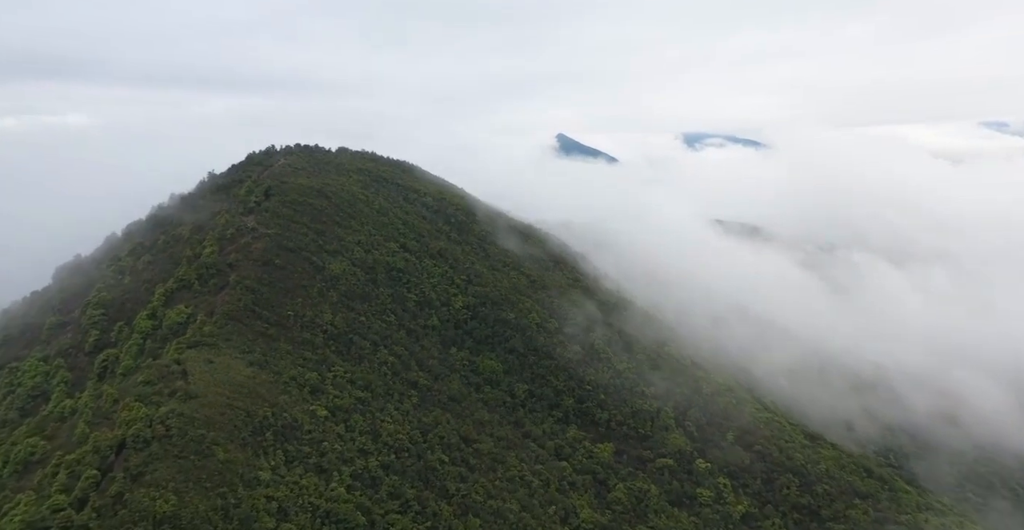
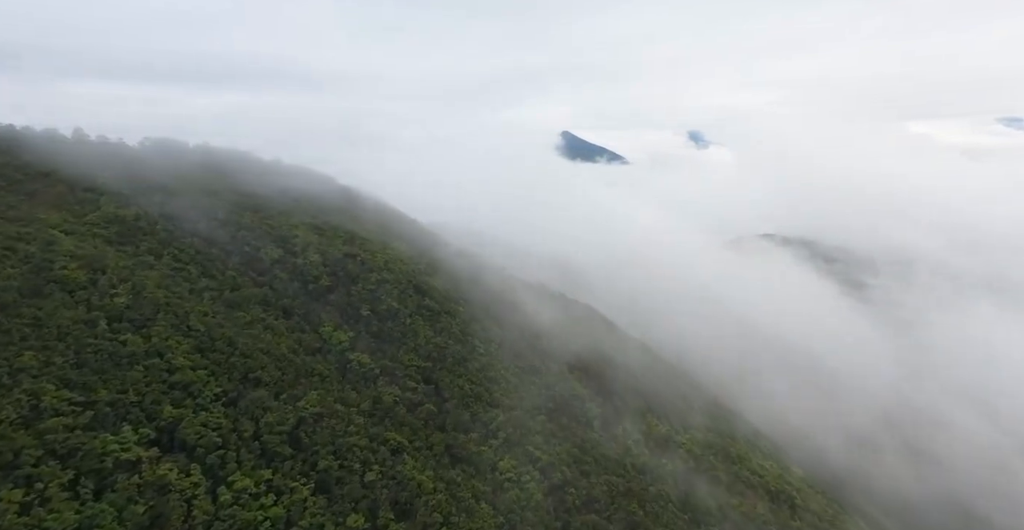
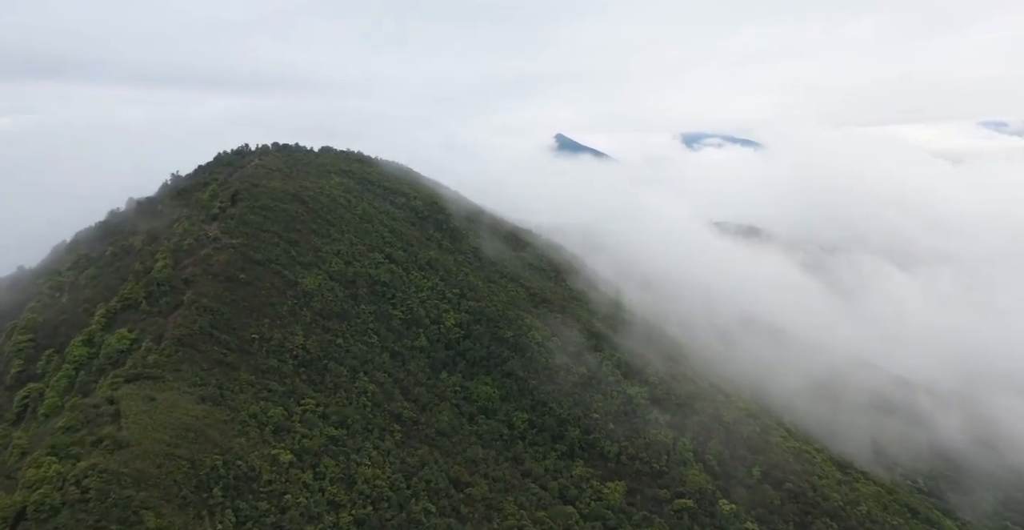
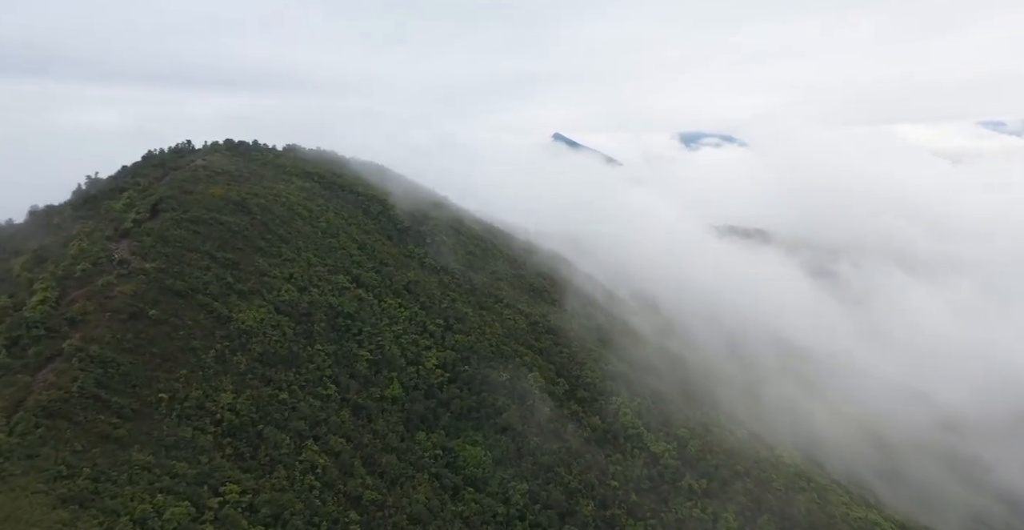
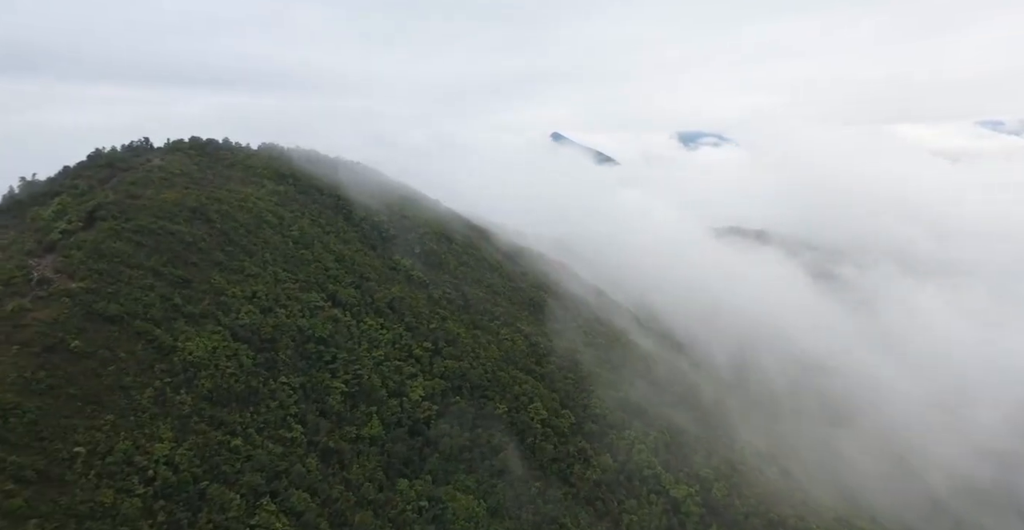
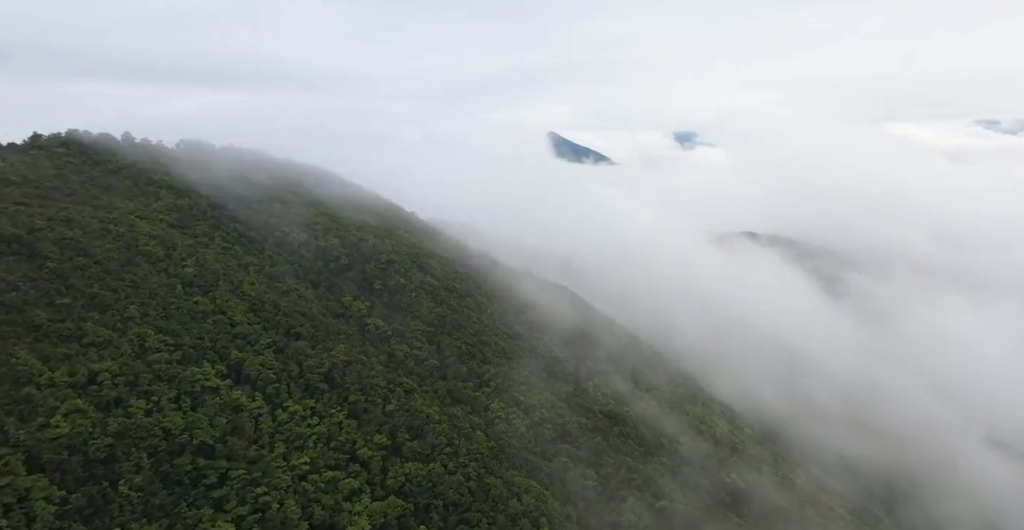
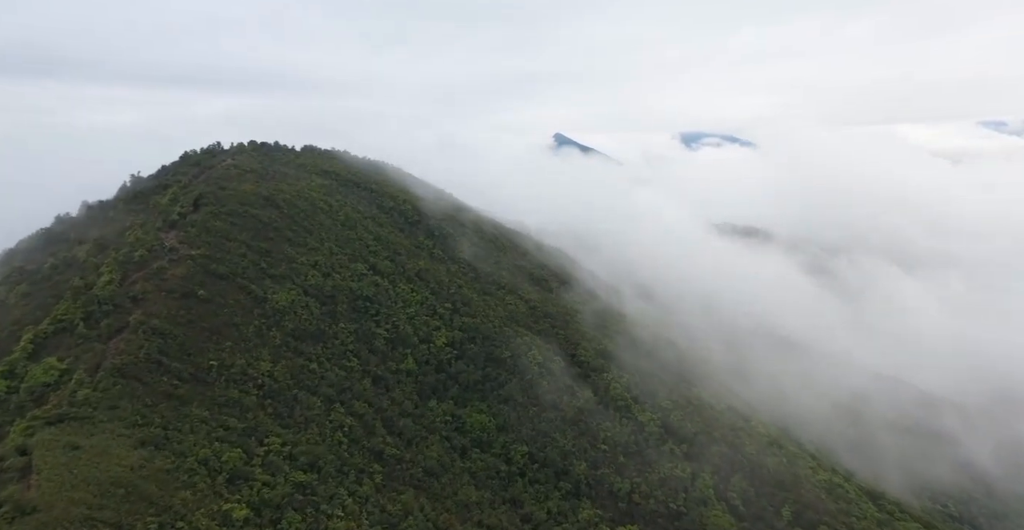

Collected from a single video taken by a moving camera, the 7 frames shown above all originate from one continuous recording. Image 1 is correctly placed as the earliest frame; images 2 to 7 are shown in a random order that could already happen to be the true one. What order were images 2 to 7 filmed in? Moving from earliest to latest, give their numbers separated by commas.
3, 7, 4, 5, 6, 2
